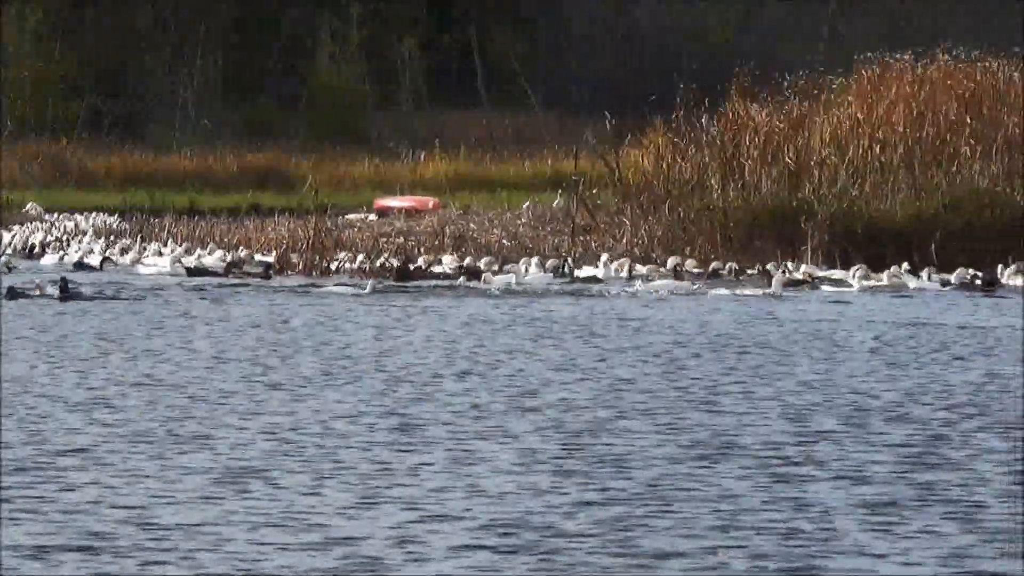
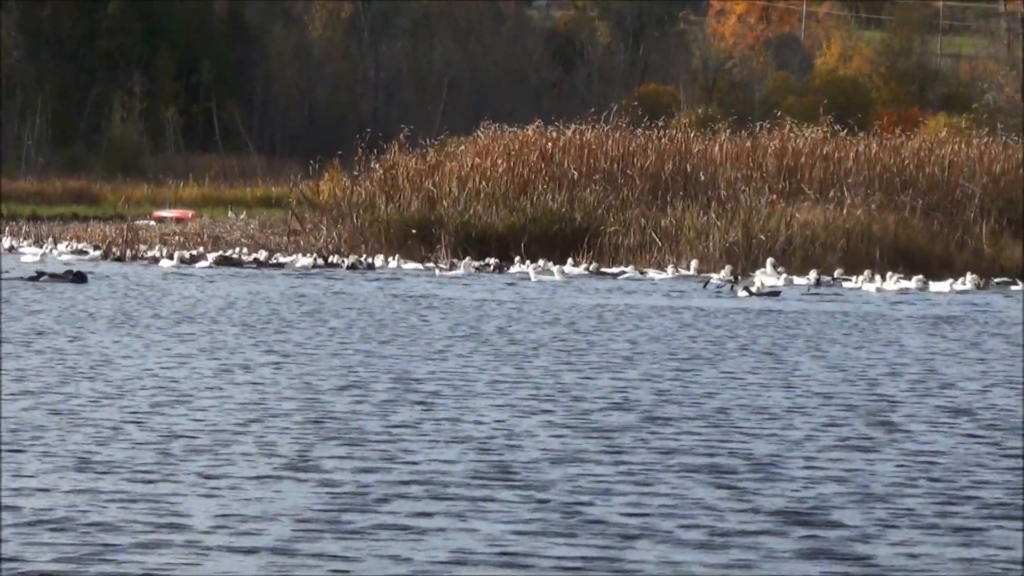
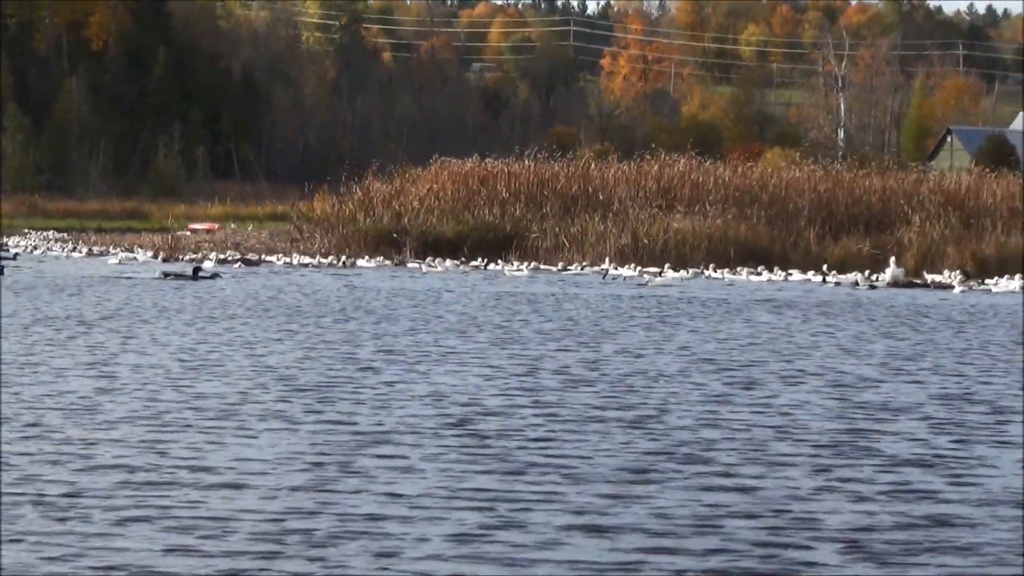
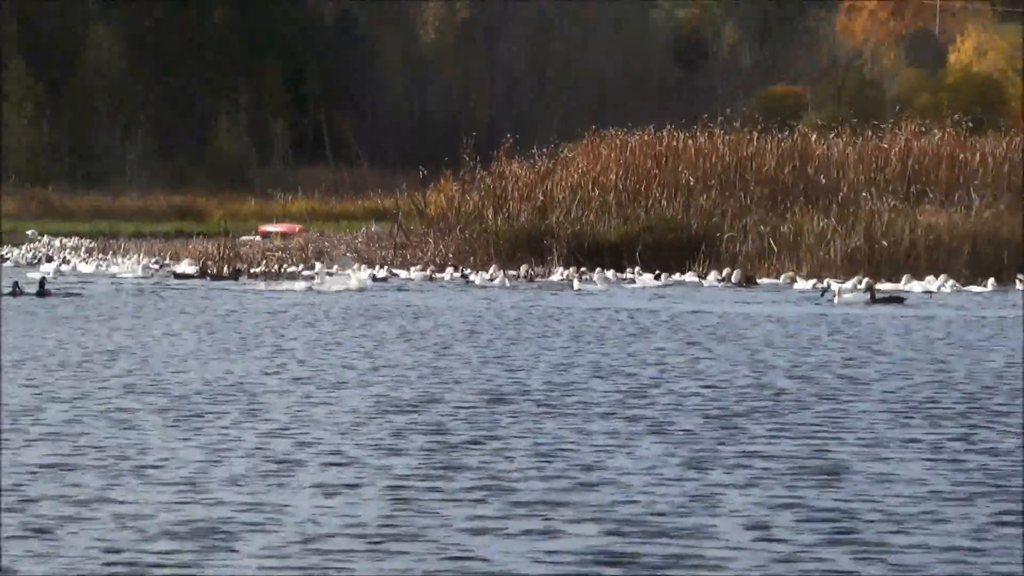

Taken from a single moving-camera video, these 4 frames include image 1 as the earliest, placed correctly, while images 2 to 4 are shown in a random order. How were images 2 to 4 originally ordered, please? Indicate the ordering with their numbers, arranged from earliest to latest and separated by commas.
4, 2, 3
